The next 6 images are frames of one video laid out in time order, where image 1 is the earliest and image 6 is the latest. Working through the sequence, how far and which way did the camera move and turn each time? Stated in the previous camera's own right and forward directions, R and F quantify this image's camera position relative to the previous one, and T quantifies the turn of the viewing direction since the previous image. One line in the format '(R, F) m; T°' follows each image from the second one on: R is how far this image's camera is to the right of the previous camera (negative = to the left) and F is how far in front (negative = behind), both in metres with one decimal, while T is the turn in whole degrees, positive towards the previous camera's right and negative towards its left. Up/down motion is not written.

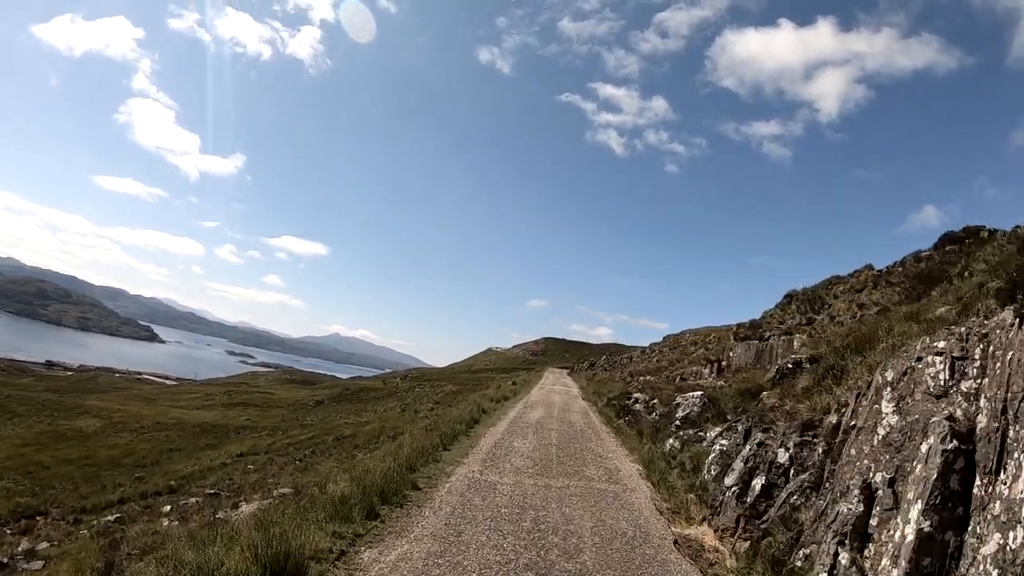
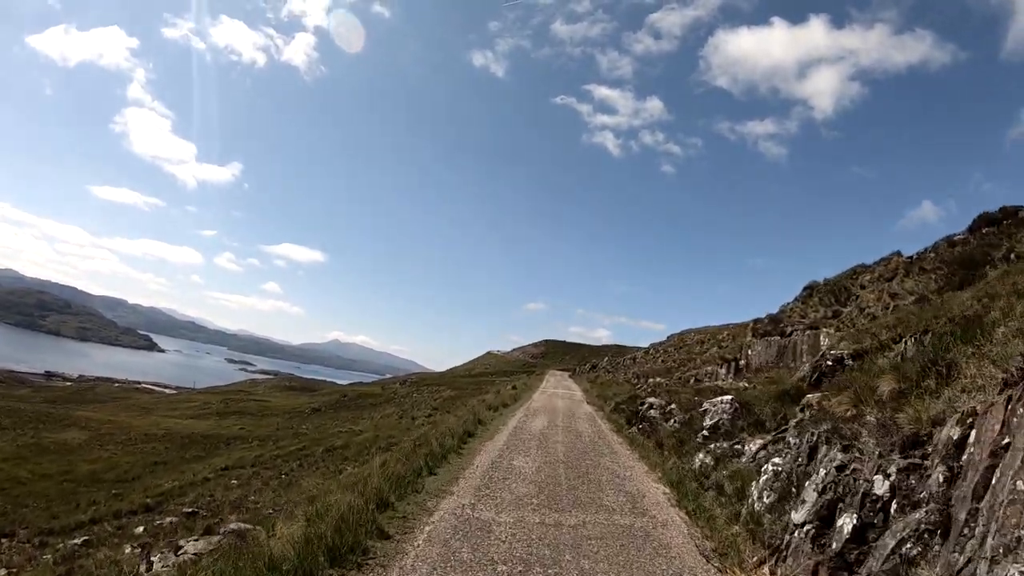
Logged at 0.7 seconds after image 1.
(0.0, +2.8) m; 0°
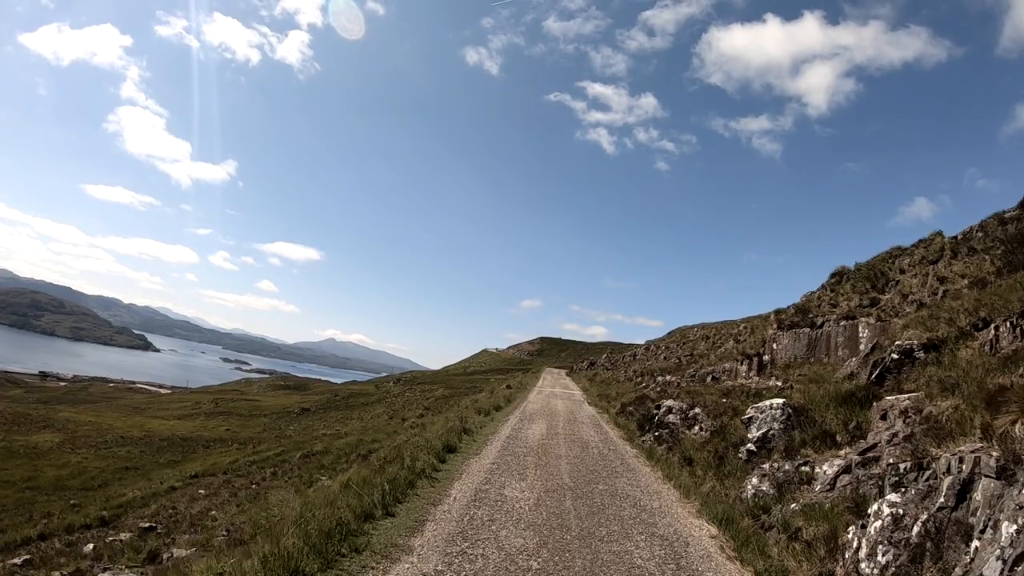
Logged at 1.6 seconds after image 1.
(+0.1, +3.7) m; +1°
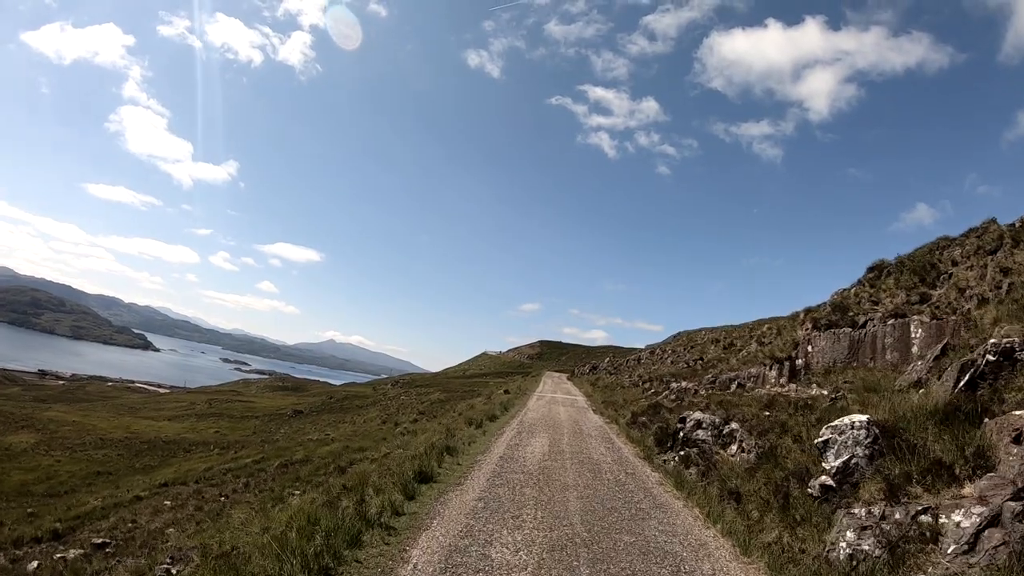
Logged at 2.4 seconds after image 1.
(+0.1, +3.4) m; 0°
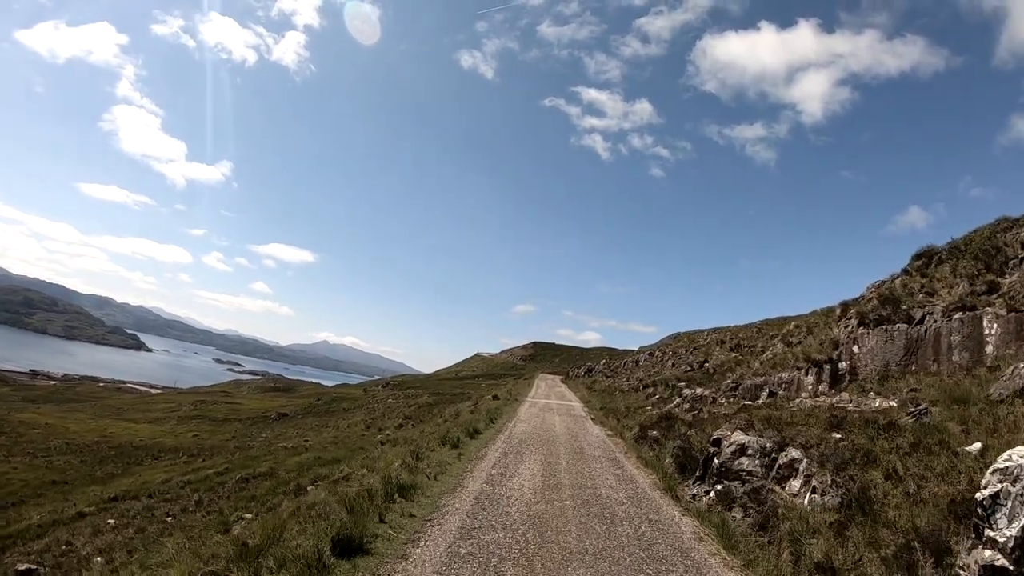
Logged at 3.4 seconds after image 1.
(+0.3, +4.0) m; +1°
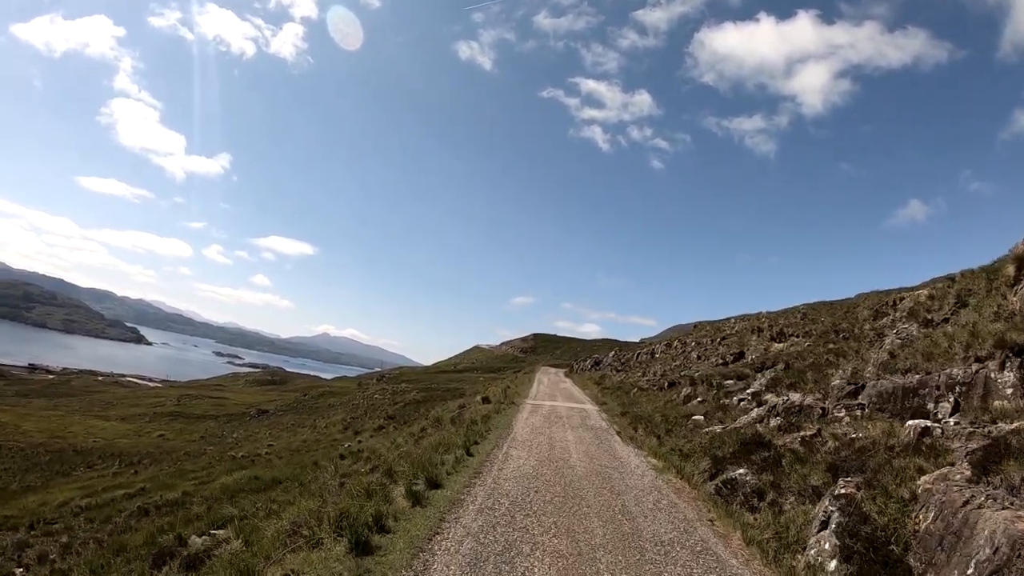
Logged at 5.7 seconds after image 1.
(+0.2, +8.8) m; 0°
